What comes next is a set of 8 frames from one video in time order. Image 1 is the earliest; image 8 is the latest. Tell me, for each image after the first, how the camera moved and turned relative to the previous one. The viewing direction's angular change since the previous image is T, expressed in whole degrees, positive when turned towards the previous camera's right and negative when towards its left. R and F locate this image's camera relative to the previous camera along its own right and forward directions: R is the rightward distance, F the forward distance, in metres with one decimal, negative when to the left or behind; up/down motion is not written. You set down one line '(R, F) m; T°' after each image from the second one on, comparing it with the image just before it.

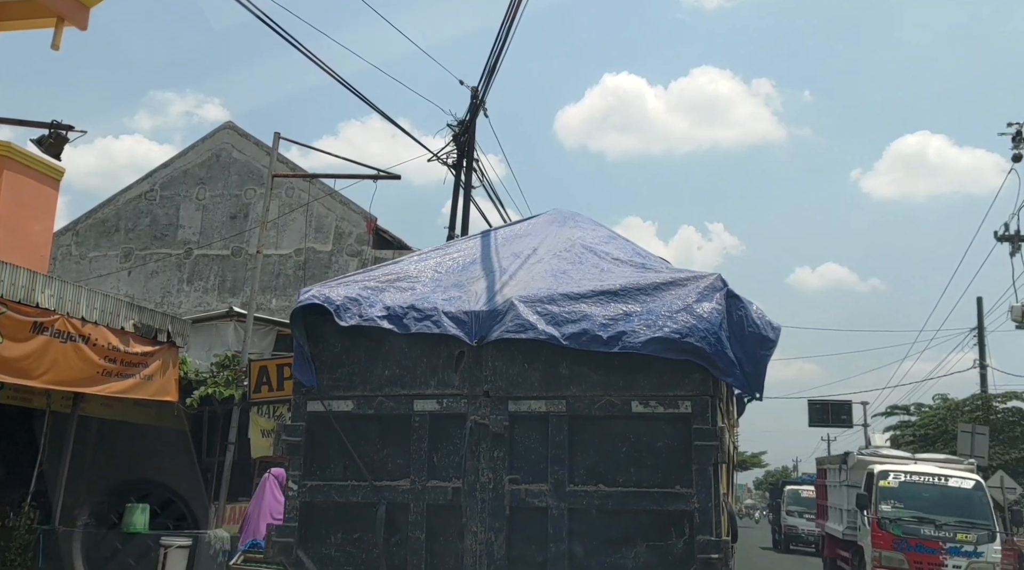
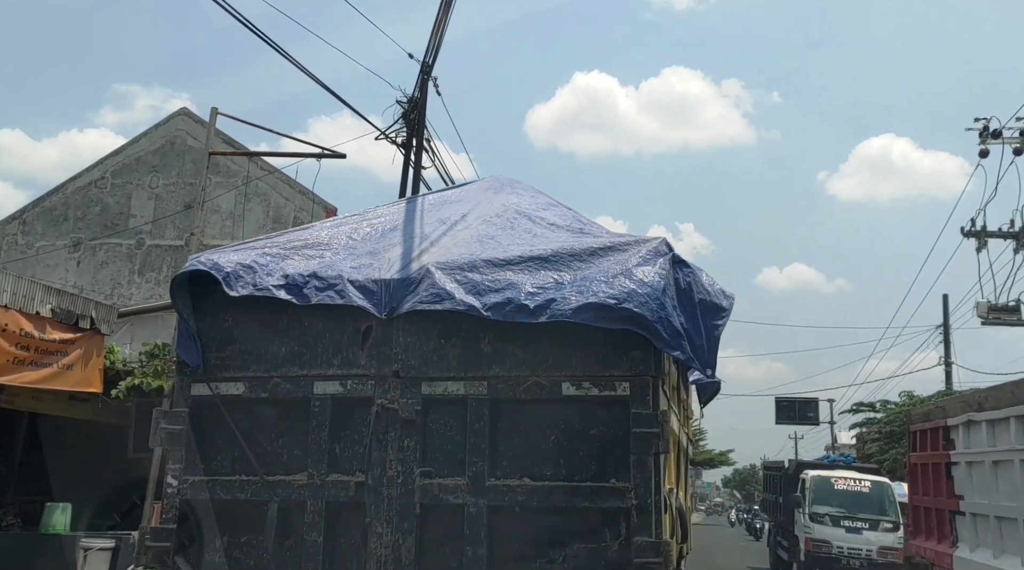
(+0.3, +0.8) m; +2°
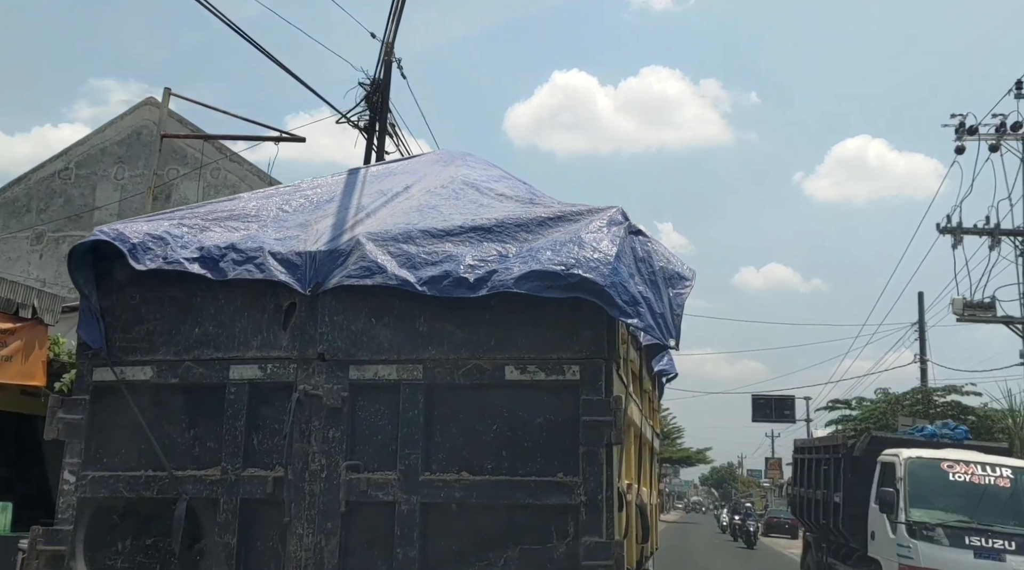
(+0.2, +0.5) m; +1°
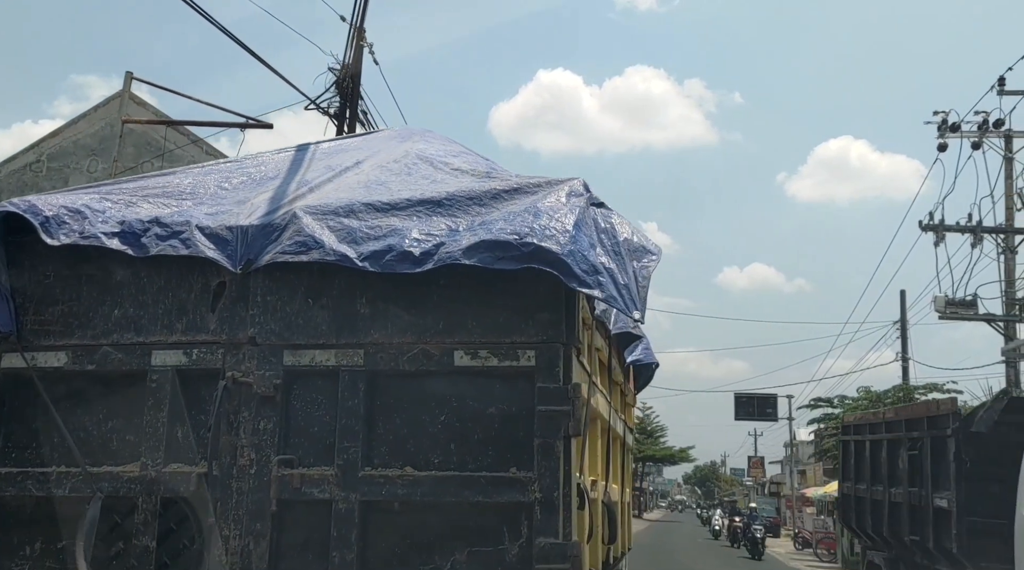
(+0.1, +0.4) m; +1°
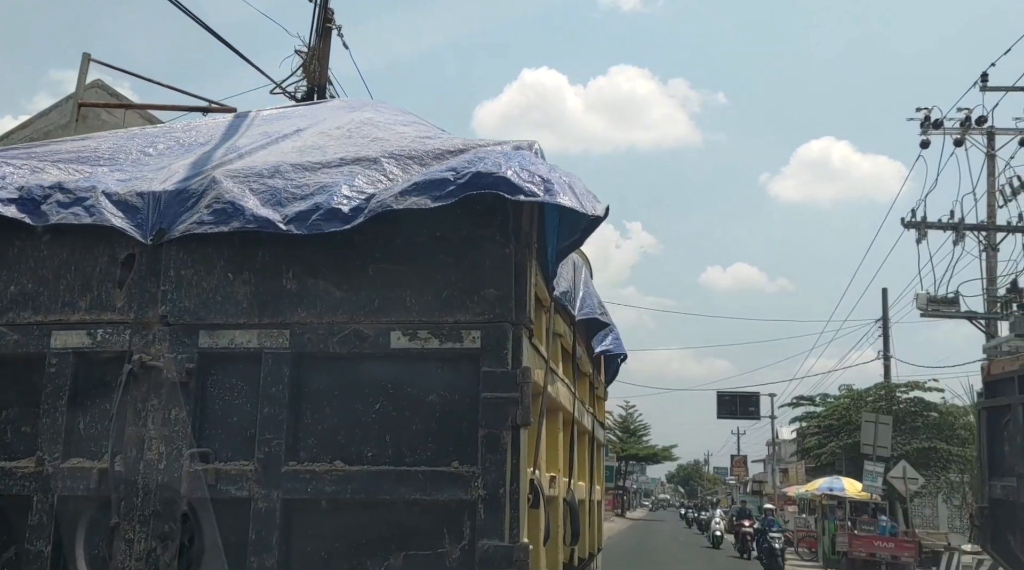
(+0.2, +0.4) m; +1°
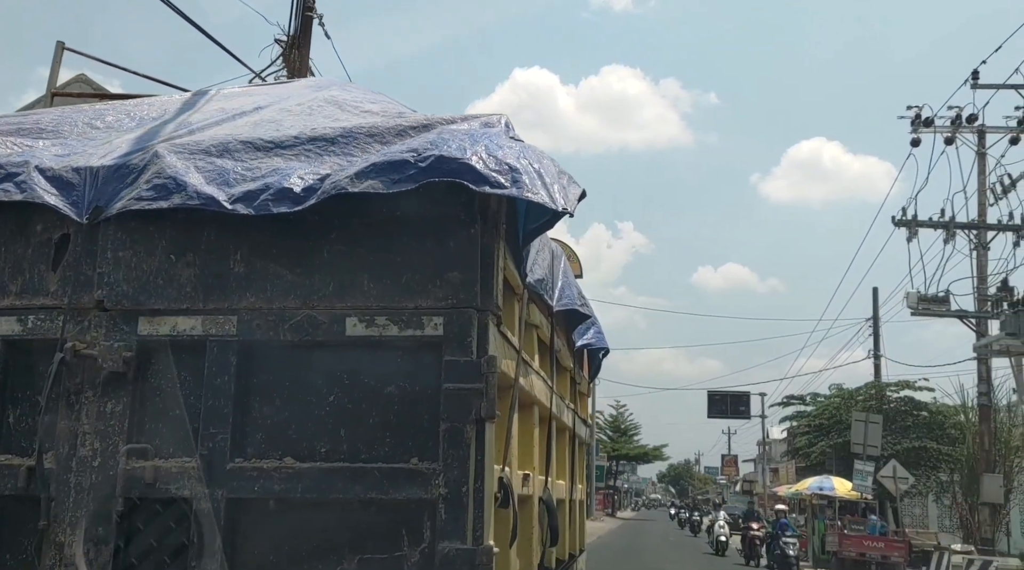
(+0.1, +0.3) m; +1°
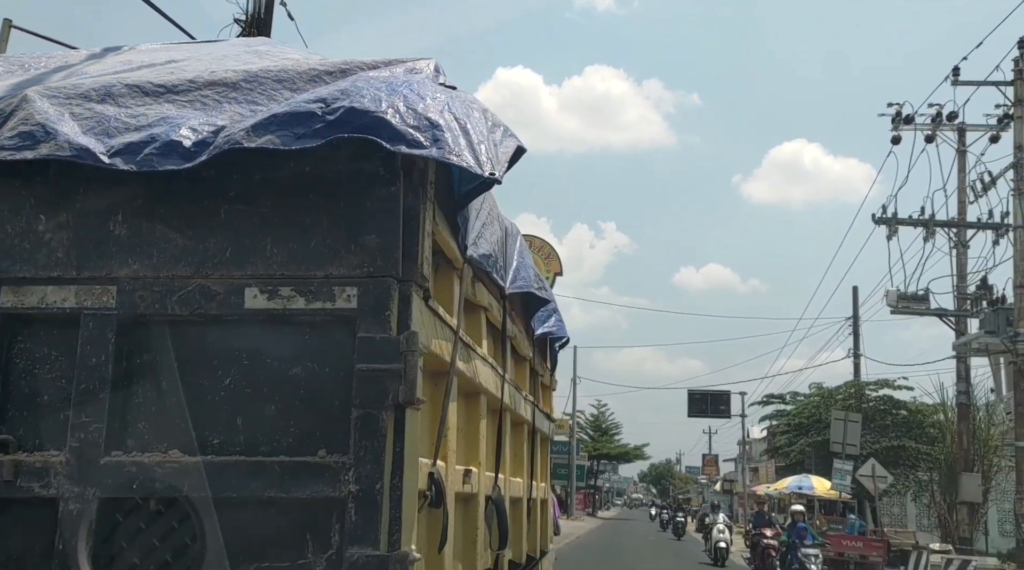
(+0.2, +0.5) m; +1°
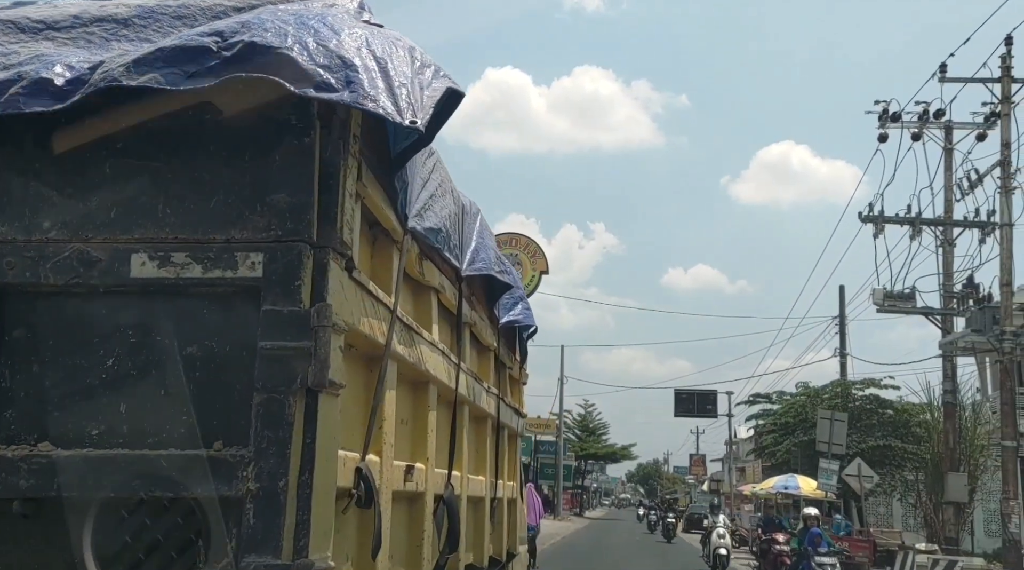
(+0.2, +0.4) m; +1°
